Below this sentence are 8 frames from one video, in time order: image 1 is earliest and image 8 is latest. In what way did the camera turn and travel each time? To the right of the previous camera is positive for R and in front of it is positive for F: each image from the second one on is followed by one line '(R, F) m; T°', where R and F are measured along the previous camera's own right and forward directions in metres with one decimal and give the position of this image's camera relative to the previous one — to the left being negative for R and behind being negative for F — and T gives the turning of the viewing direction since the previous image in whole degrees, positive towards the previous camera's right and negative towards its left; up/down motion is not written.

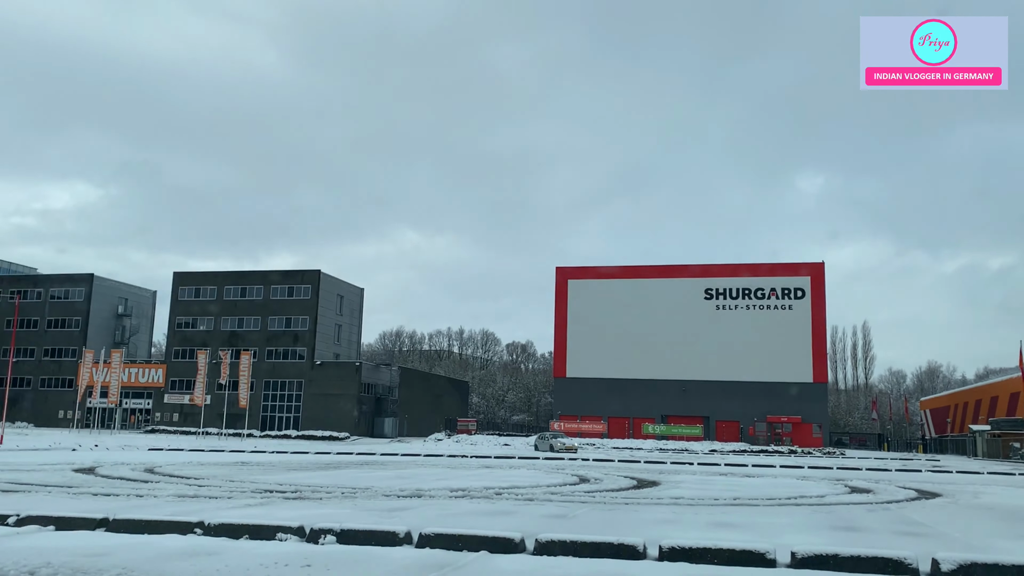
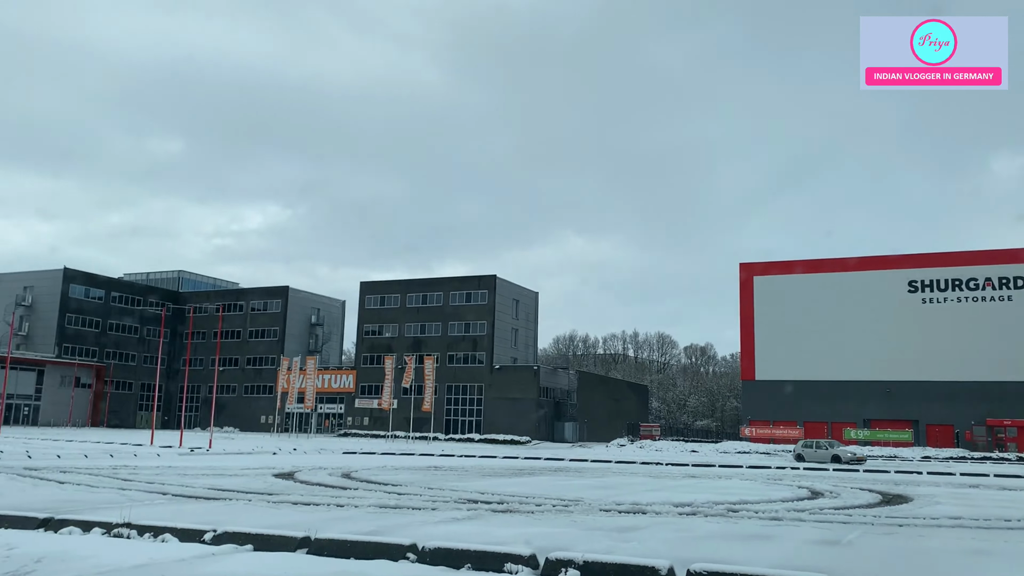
(-0.8, +1.6) m; -11°
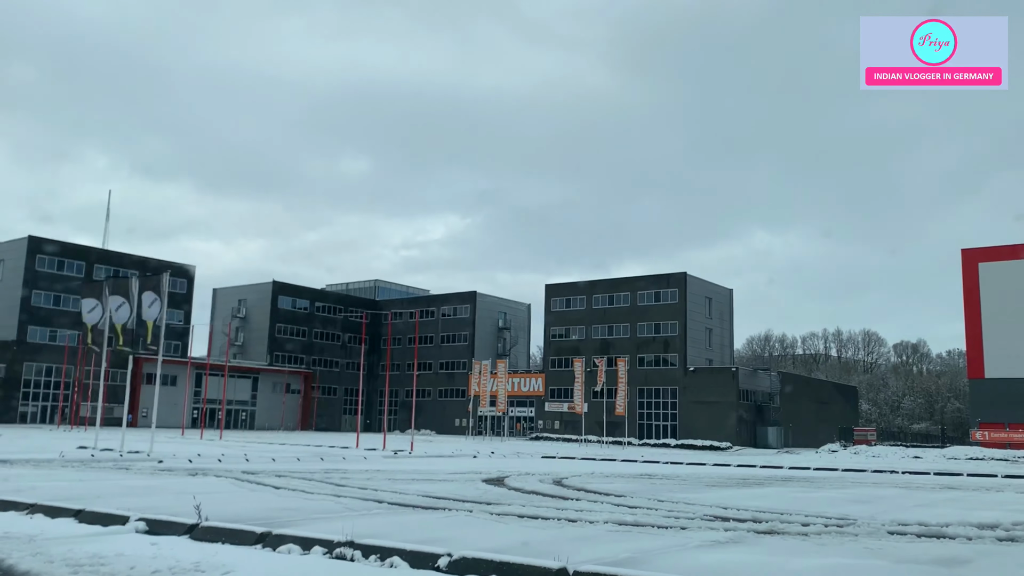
(-0.8, +1.5) m; -12°
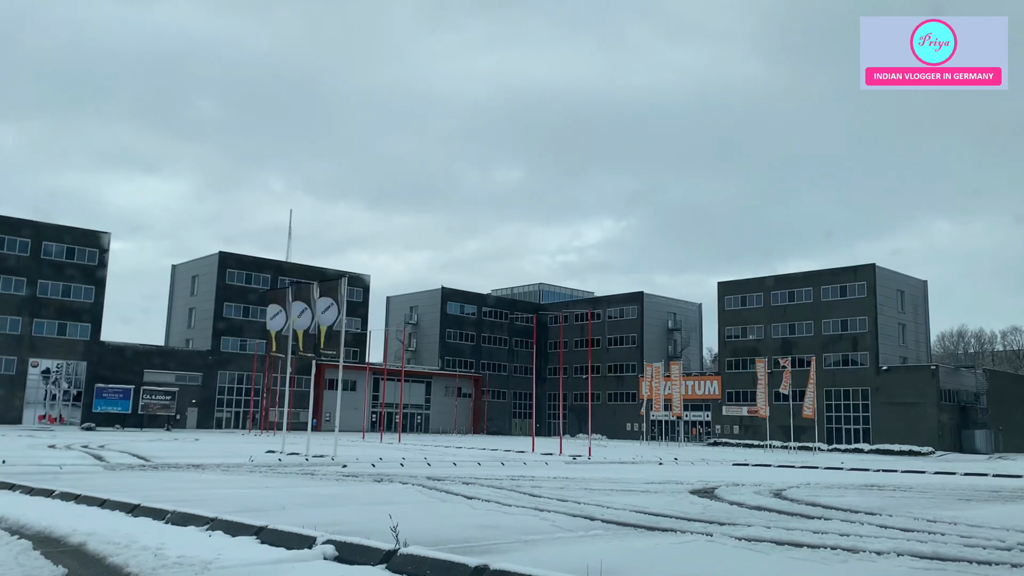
(-0.8, +1.8) m; -11°
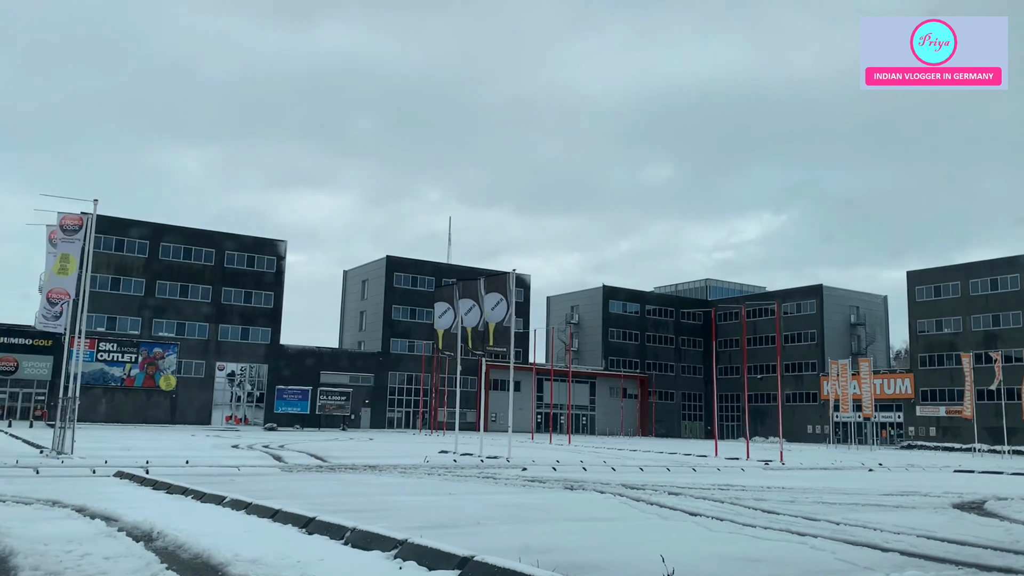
(-0.8, +2.1) m; -10°
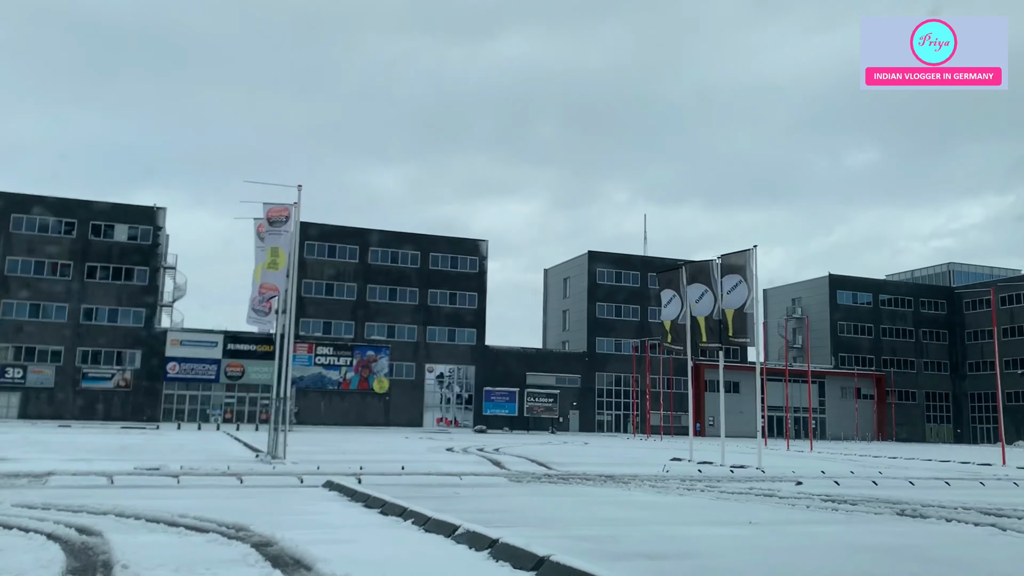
(-1.3, +3.4) m; -13°
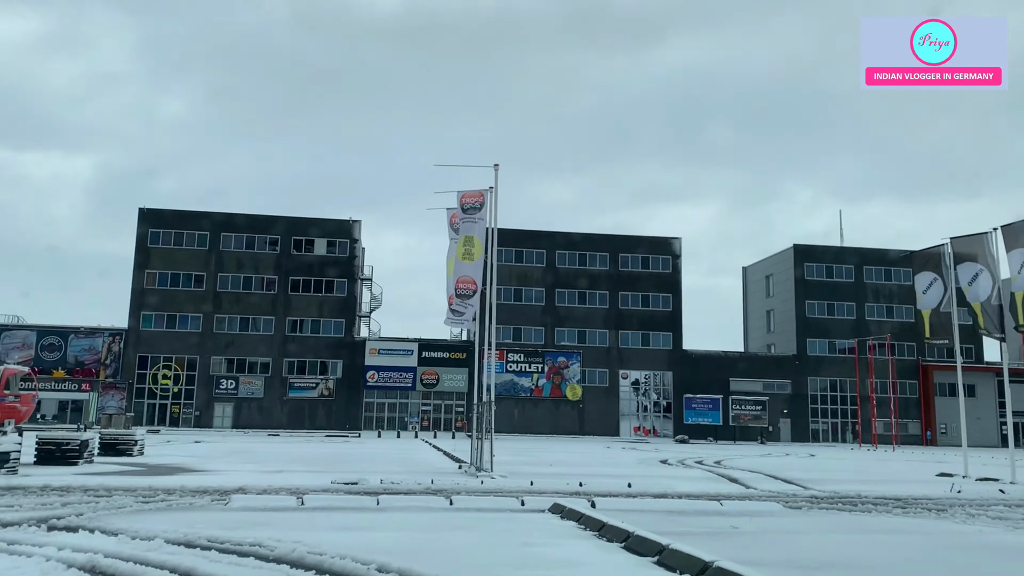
(-1.1, +3.0) m; -12°
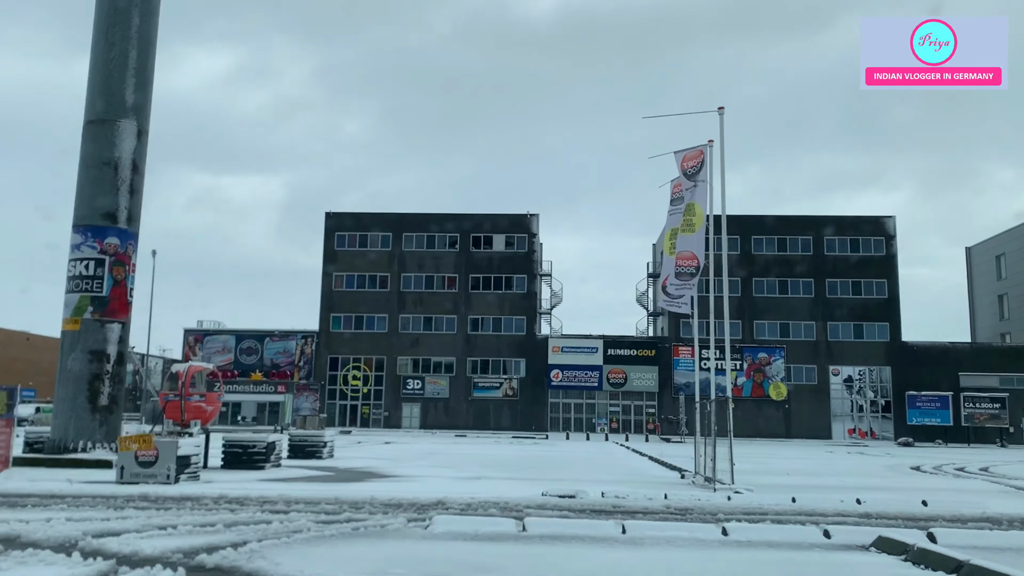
(-1.1, +2.9) m; -11°
